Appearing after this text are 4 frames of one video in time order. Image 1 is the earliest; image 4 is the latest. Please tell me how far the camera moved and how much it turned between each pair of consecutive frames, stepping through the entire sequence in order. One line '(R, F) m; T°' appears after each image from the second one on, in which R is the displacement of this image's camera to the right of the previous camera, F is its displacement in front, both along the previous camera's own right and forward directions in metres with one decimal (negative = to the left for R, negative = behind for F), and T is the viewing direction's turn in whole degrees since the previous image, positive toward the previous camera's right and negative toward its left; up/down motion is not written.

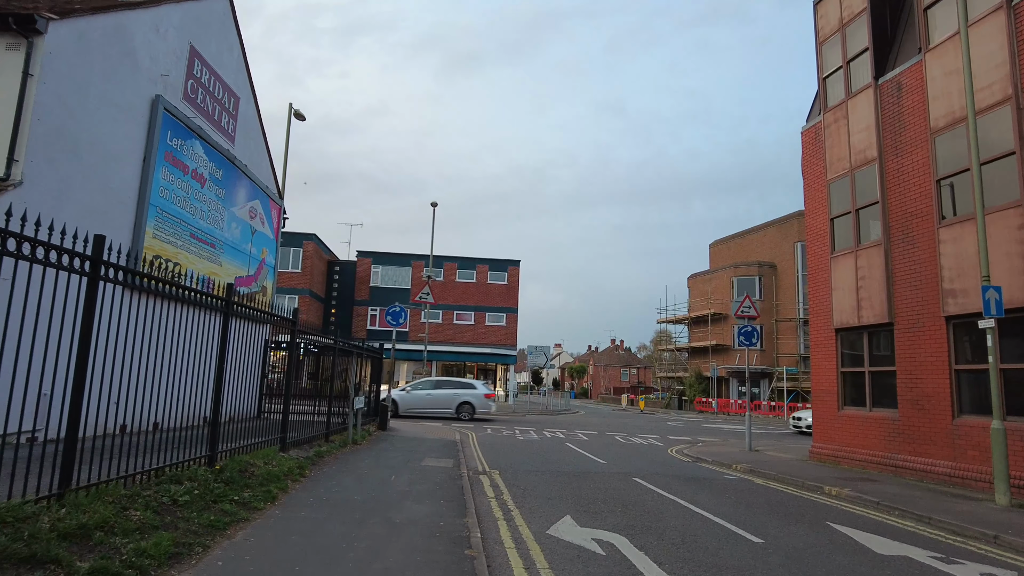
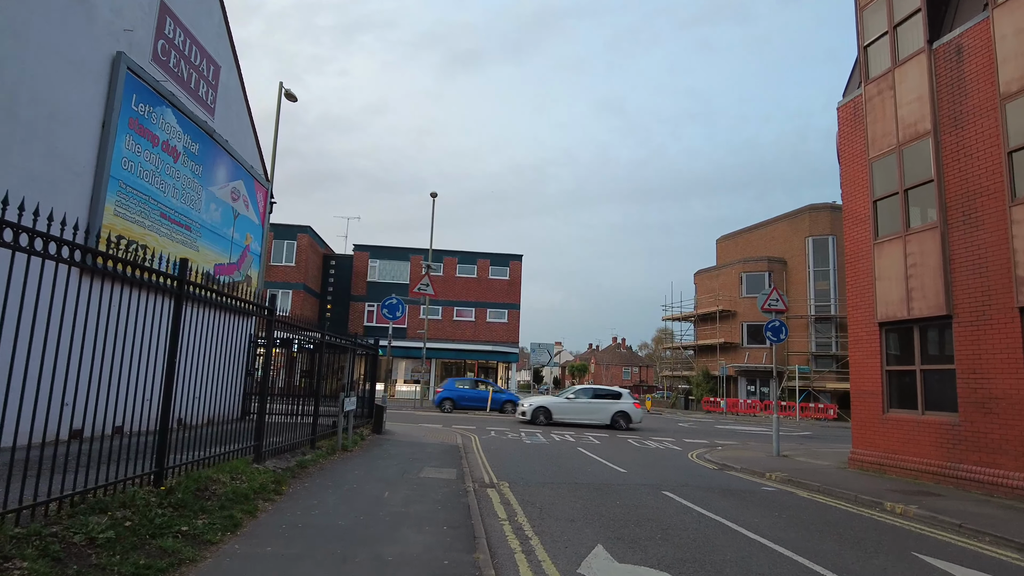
(-0.2, +1.4) m; 0°
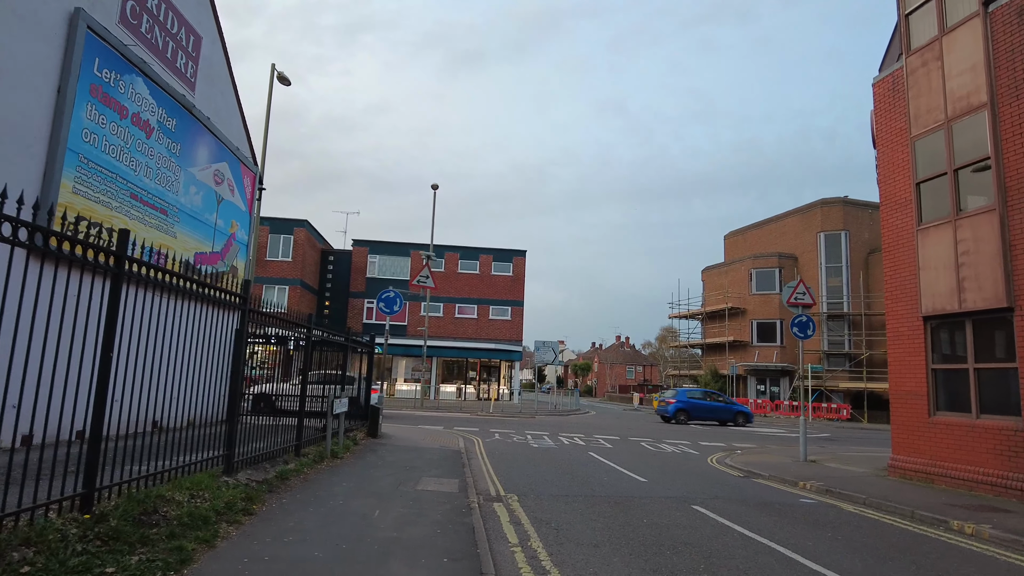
(-0.1, +1.2) m; 0°
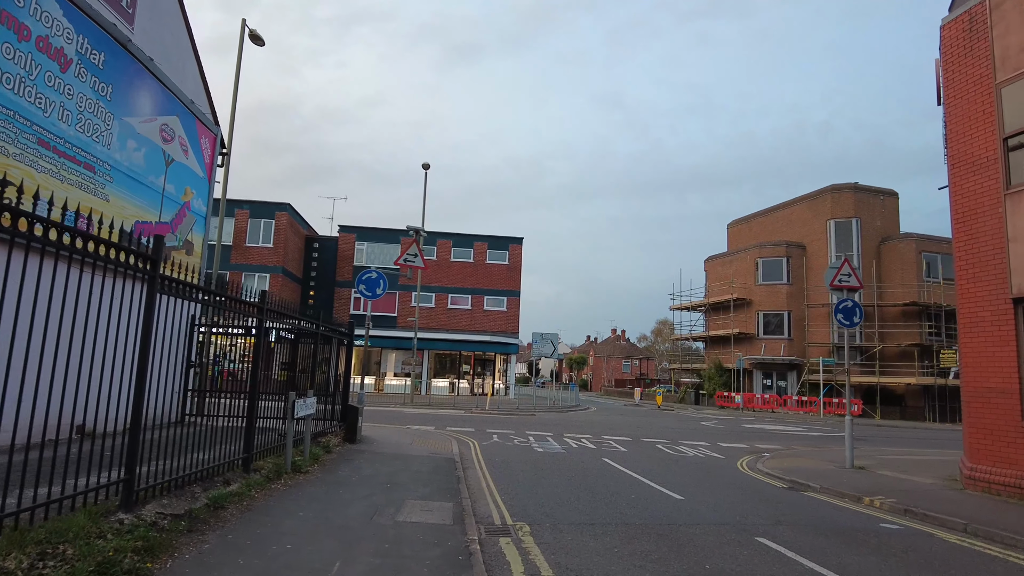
(-0.2, +2.1) m; +1°
